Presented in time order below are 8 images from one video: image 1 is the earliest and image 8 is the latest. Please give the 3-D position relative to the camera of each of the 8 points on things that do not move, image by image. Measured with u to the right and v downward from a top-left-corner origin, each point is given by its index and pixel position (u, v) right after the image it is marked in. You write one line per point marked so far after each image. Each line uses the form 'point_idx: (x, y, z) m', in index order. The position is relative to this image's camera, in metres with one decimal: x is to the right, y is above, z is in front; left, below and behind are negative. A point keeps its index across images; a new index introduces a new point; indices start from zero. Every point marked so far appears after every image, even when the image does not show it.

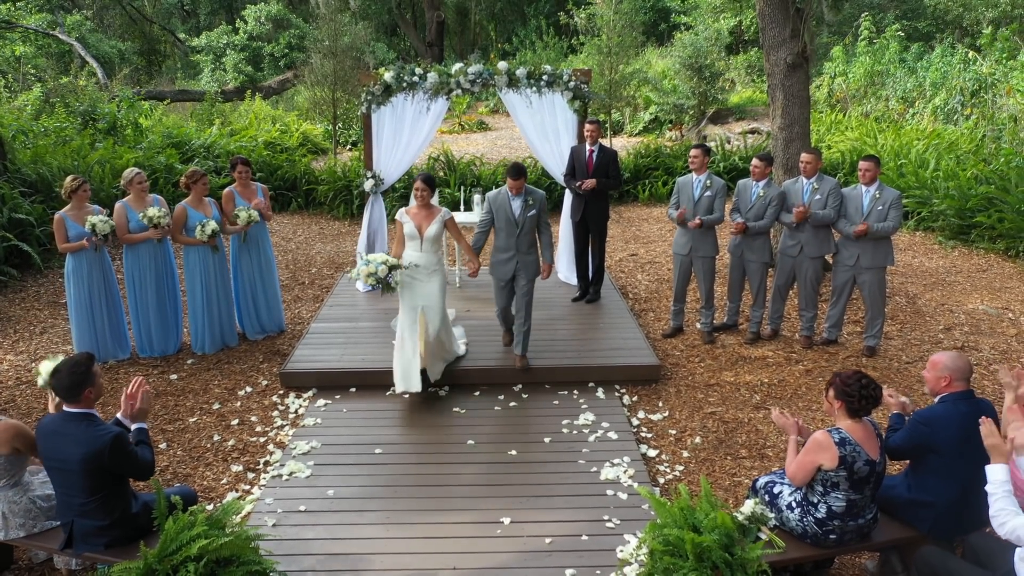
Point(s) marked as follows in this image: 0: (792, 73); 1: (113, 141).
0: (+2.1, +1.6, +7.2) m
1: (-4.9, +1.8, +12.2) m
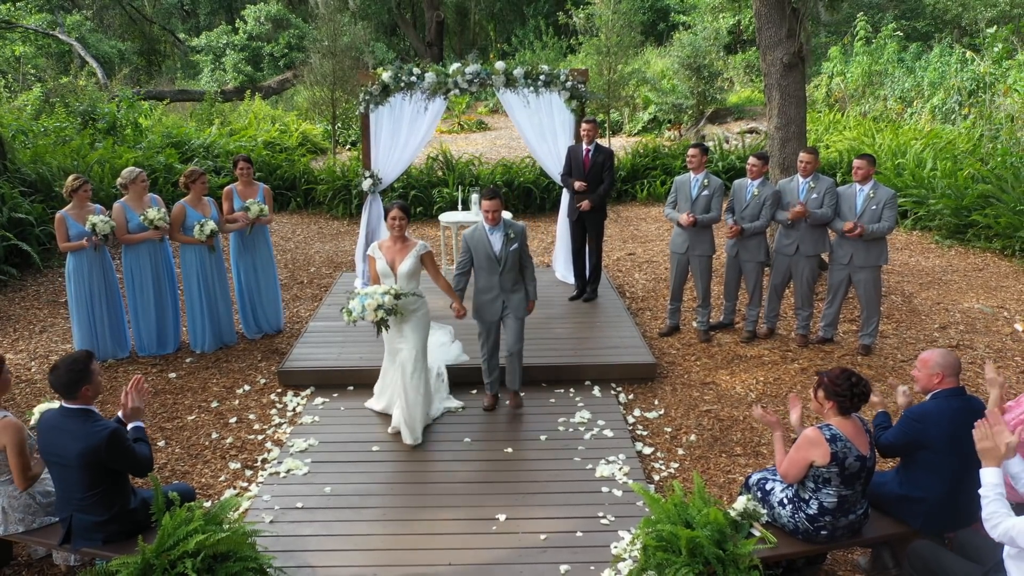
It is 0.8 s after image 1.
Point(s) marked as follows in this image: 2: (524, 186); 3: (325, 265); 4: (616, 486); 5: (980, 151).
0: (+2.0, +1.6, +7.3) m
1: (-5.0, +1.8, +12.2) m
2: (+0.1, +1.1, +10.9) m
3: (-1.7, +0.2, +8.9) m
4: (+0.4, -0.8, +4.2) m
5: (+5.2, +1.5, +10.8) m
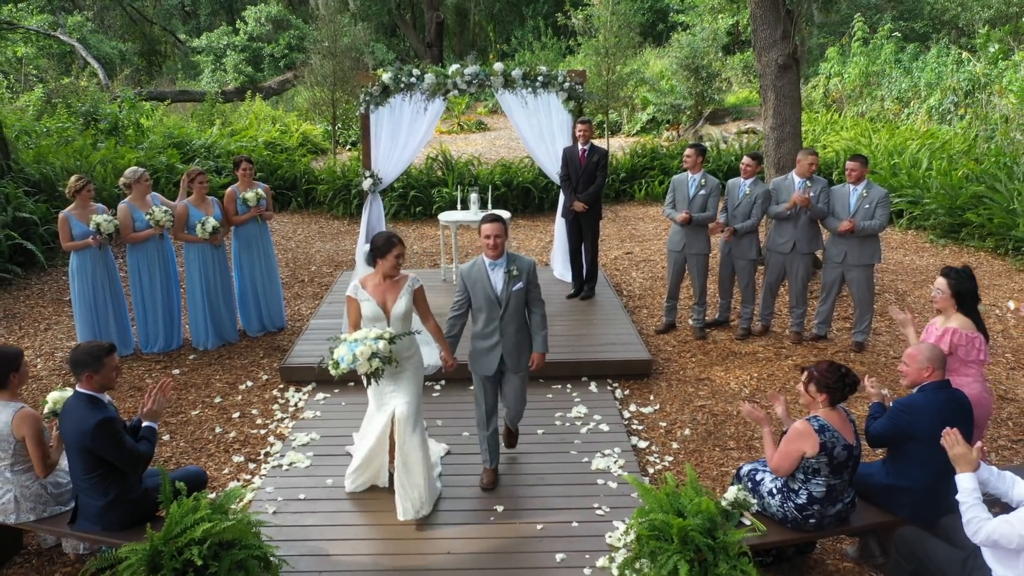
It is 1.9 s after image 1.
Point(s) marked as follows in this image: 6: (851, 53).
0: (+2.0, +1.6, +7.4) m
1: (-5.0, +1.8, +12.3) m
2: (+0.1, +1.2, +11.0) m
3: (-1.7, +0.2, +9.0) m
4: (+0.4, -0.8, +4.3) m
5: (+5.1, +1.5, +10.9) m
6: (+6.5, +4.5, +18.8) m
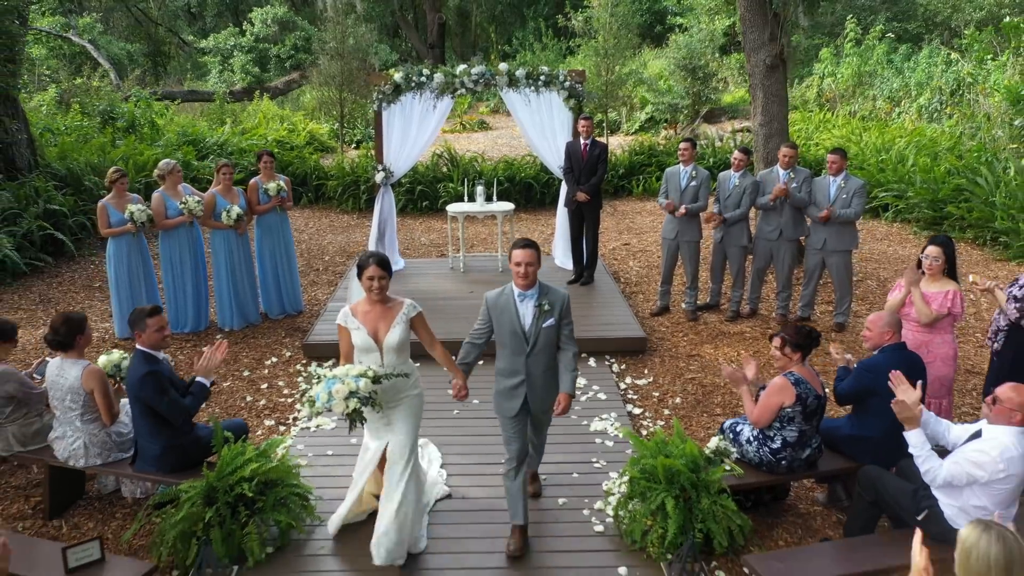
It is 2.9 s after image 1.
0: (+2.1, +1.7, +7.8) m
1: (-4.9, +1.9, +12.8) m
2: (+0.1, +1.3, +11.5) m
3: (-1.7, +0.3, +9.5) m
4: (+0.5, -0.7, +4.8) m
5: (+5.2, +1.6, +11.4) m
6: (+6.5, +4.6, +19.3) m
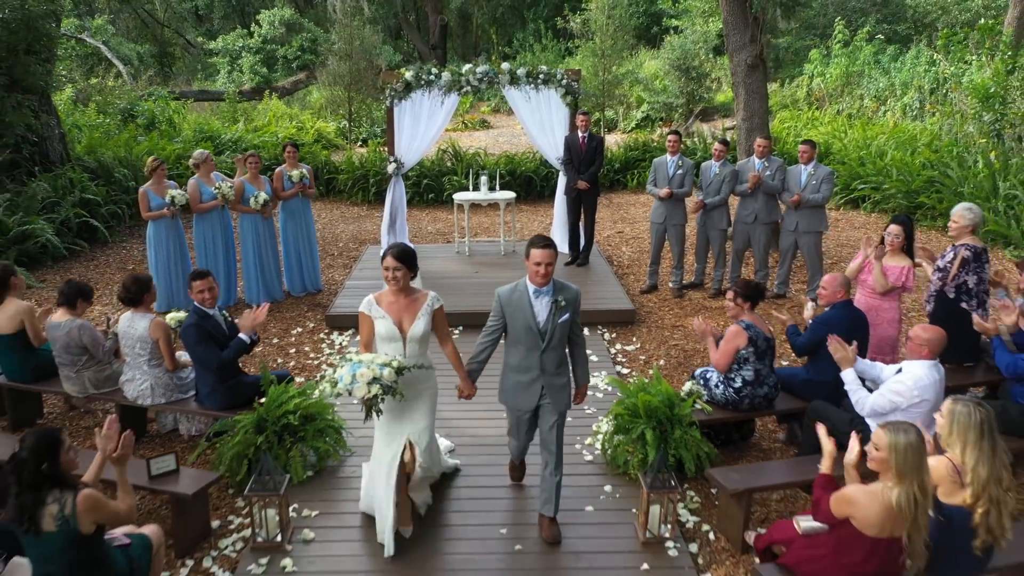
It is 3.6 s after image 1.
0: (+2.1, +1.9, +8.5) m
1: (-4.9, +2.1, +13.4) m
2: (+0.2, +1.4, +12.2) m
3: (-1.7, +0.5, +10.1) m
4: (+0.5, -0.6, +5.4) m
5: (+5.2, +1.8, +12.0) m
6: (+6.5, +4.7, +19.9) m
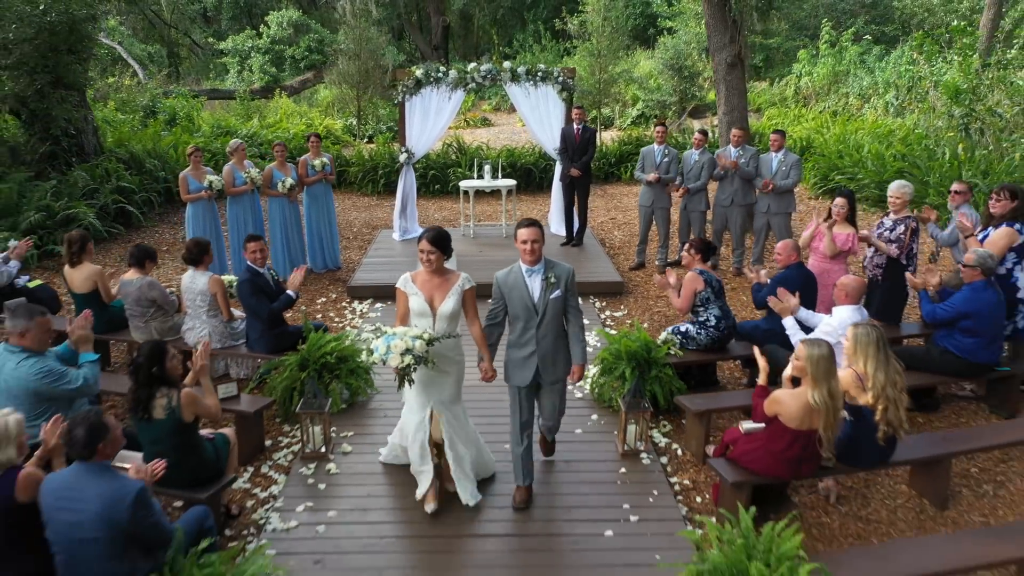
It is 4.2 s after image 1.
0: (+2.1, +2.1, +9.3) m
1: (-4.9, +2.3, +14.3) m
2: (+0.2, +1.6, +13.0) m
3: (-1.7, +0.7, +11.0) m
4: (+0.5, -0.4, +6.3) m
5: (+5.2, +2.0, +12.9) m
6: (+6.5, +4.9, +20.8) m
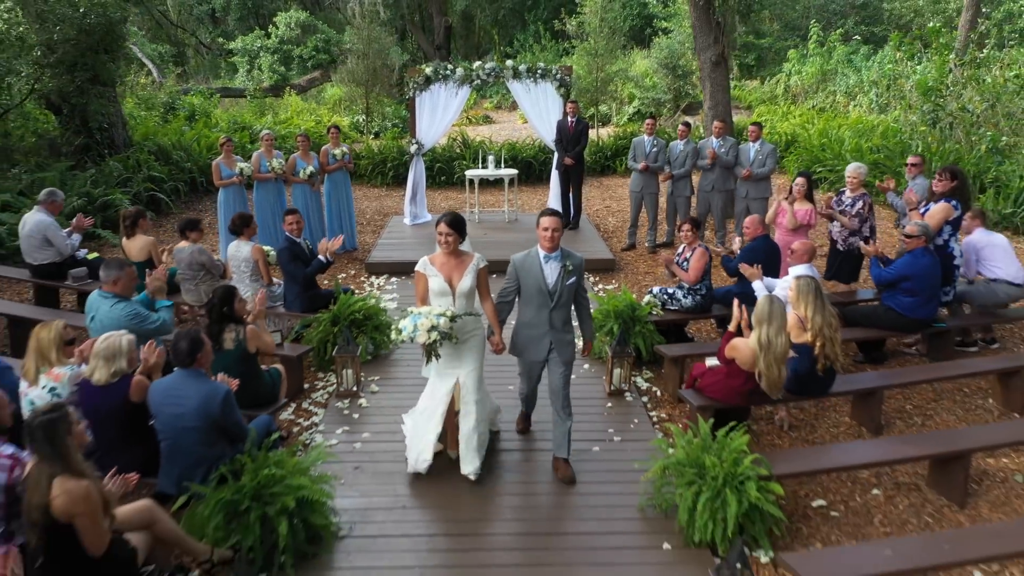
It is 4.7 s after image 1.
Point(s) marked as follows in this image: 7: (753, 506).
0: (+2.1, +2.3, +10.1) m
1: (-4.9, +2.5, +15.1) m
2: (+0.2, +1.8, +13.8) m
3: (-1.6, +0.9, +11.8) m
4: (+0.5, -0.2, +7.1) m
5: (+5.2, +2.2, +13.7) m
6: (+6.5, +5.1, +21.6) m
7: (+0.9, -0.8, +3.7) m
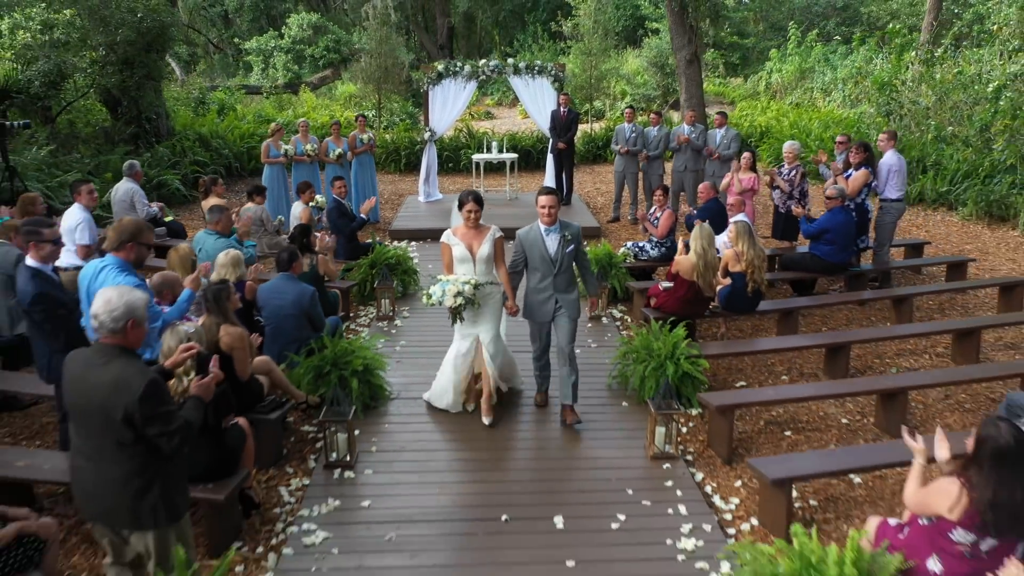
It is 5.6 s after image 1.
0: (+2.1, +2.6, +11.7) m
1: (-4.9, +2.9, +16.6) m
2: (+0.2, +2.2, +15.3) m
3: (-1.6, +1.3, +13.3) m
4: (+0.5, +0.2, +8.6) m
5: (+5.2, +2.6, +15.2) m
6: (+6.6, +5.5, +23.1) m
7: (+0.9, -0.5, +5.3) m
